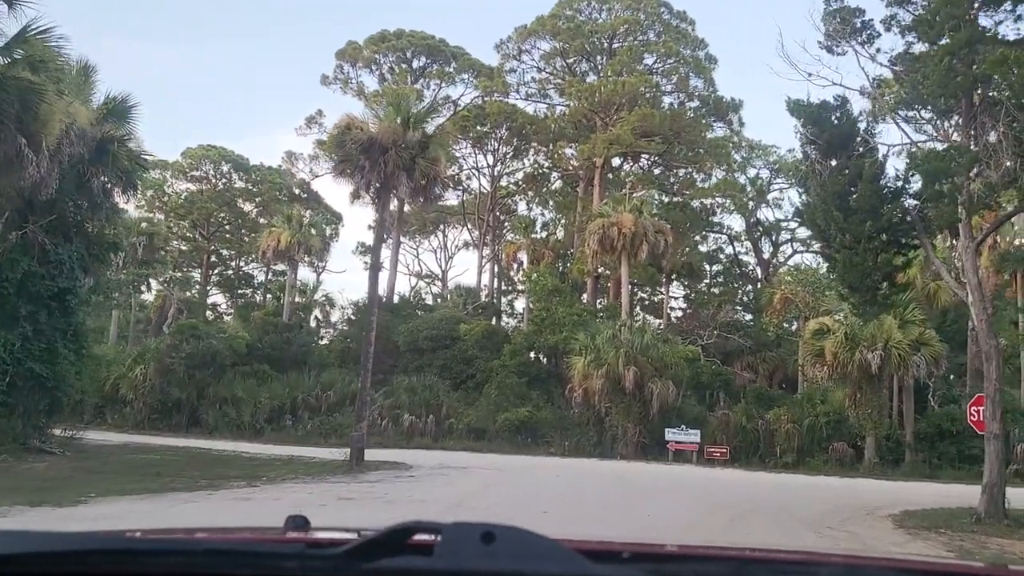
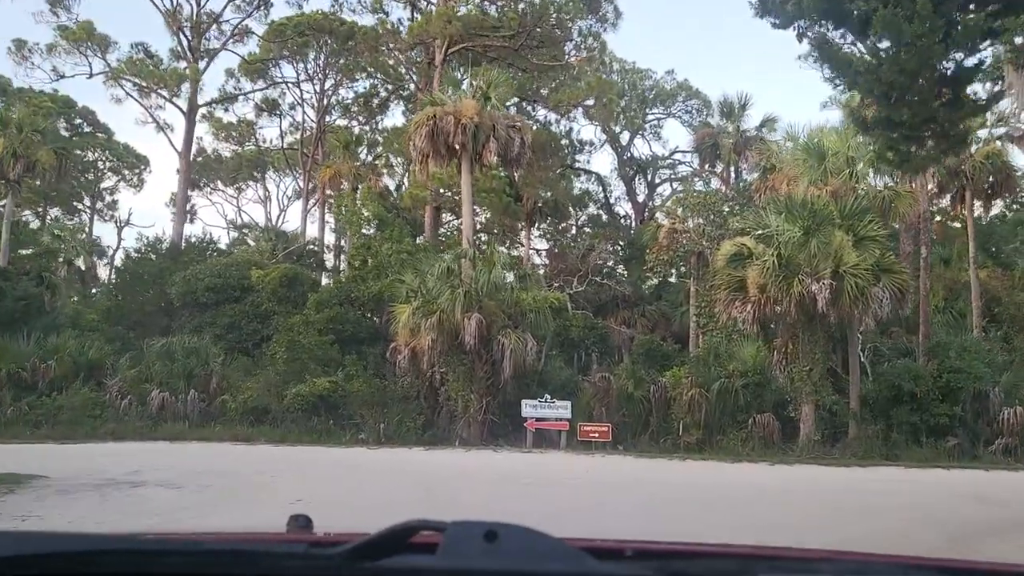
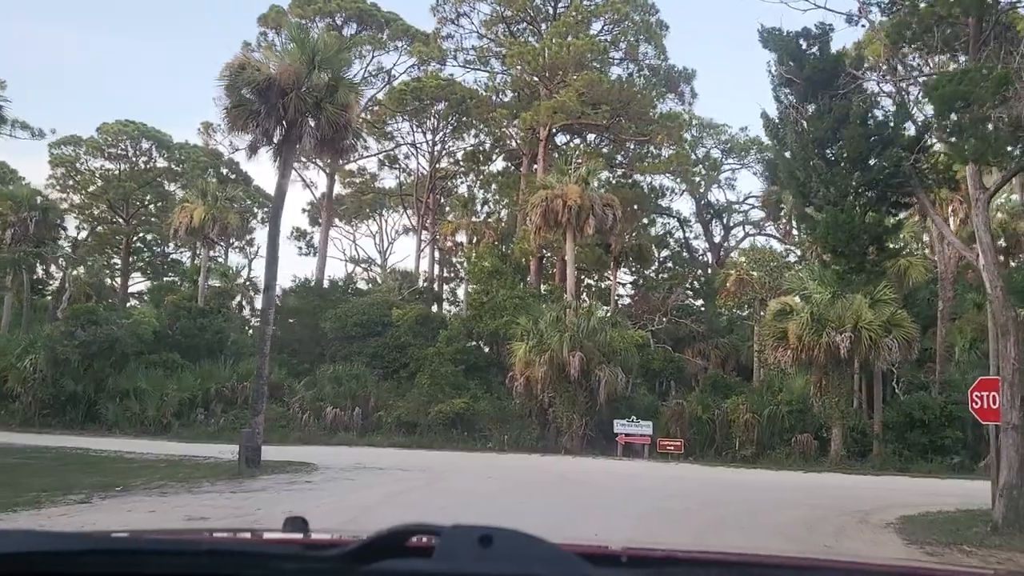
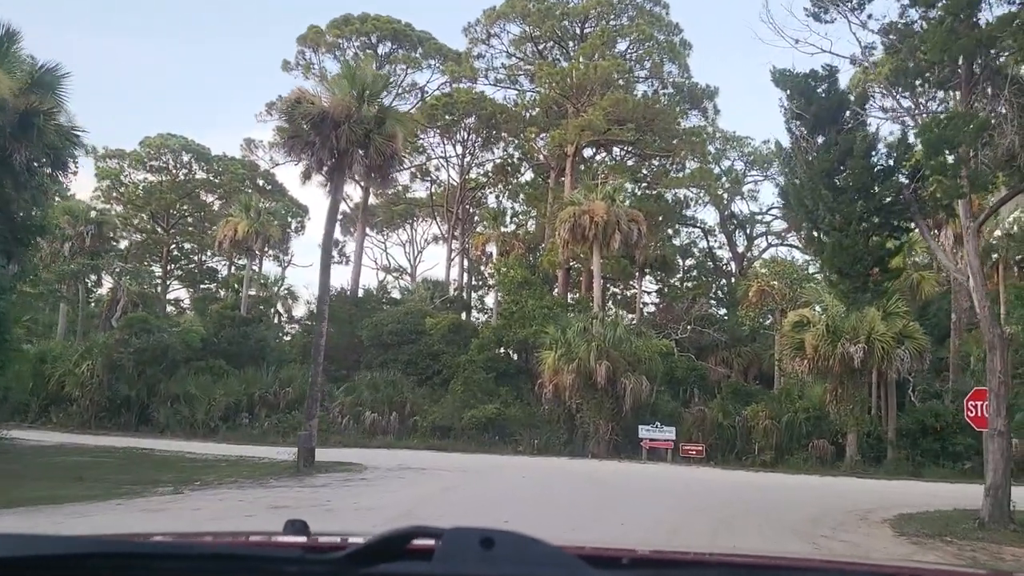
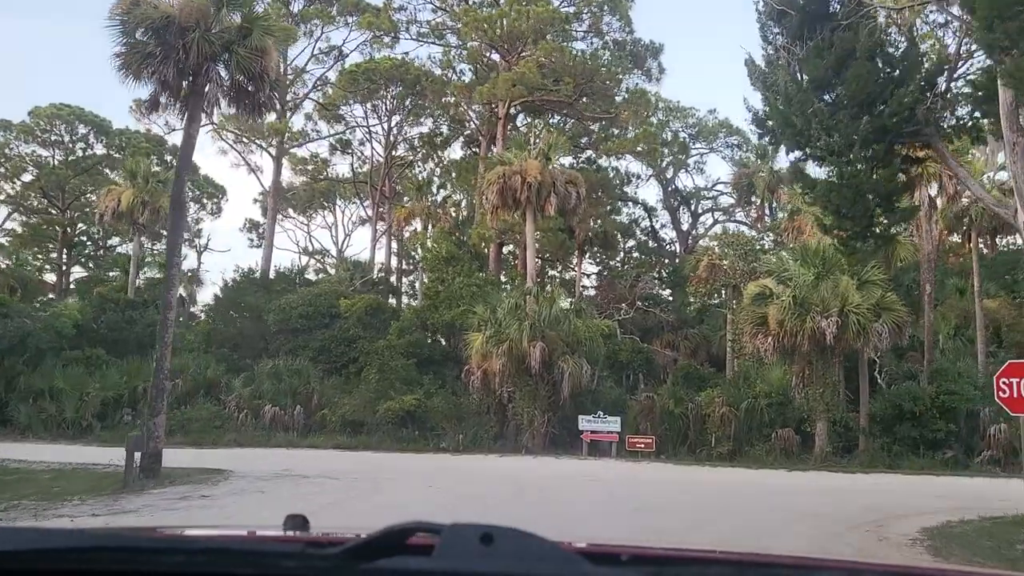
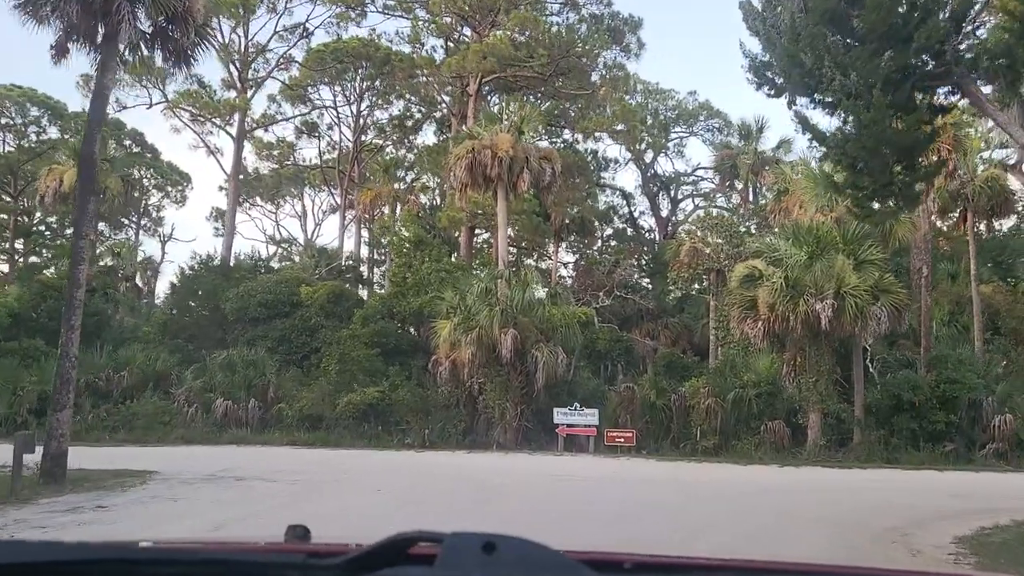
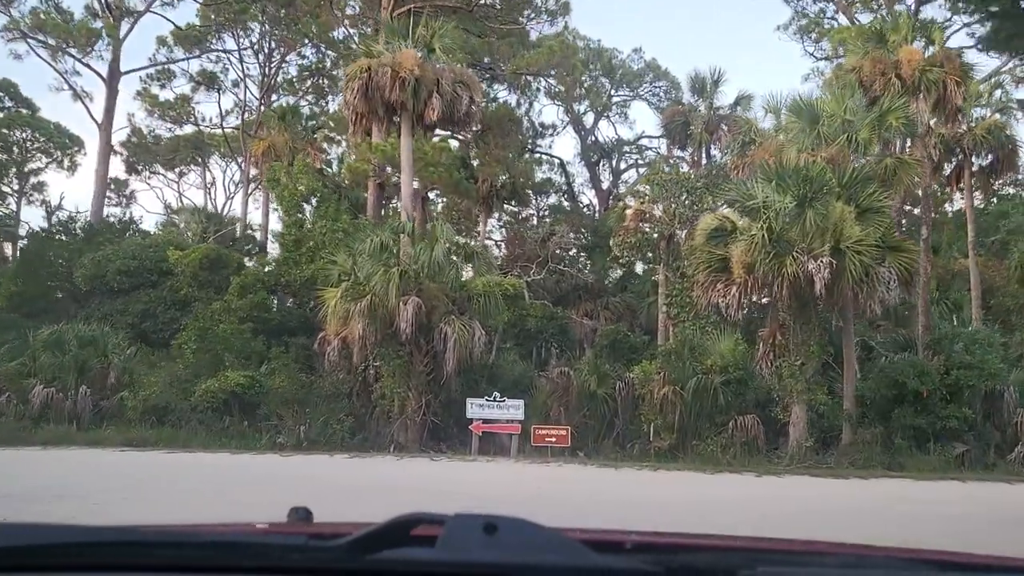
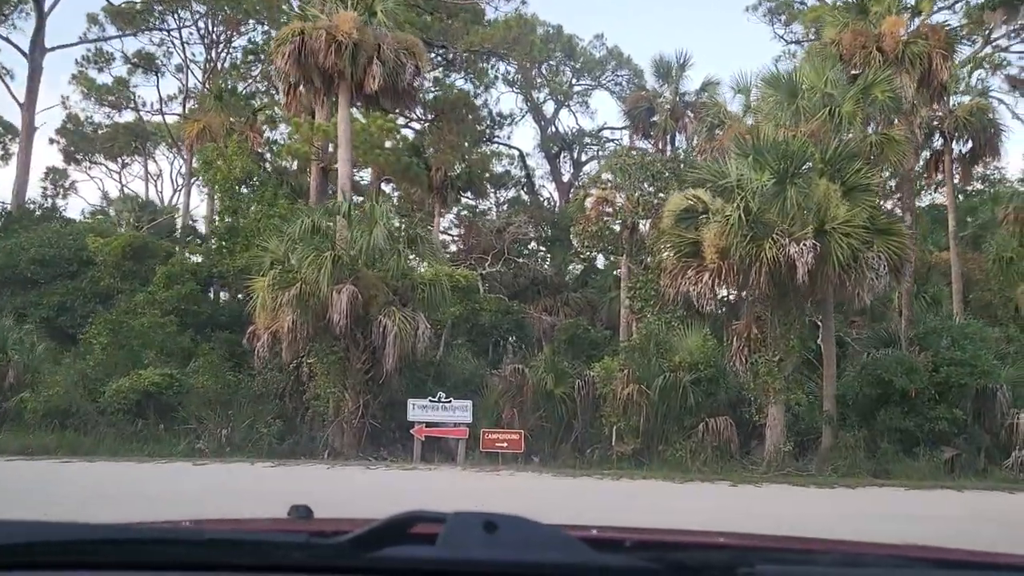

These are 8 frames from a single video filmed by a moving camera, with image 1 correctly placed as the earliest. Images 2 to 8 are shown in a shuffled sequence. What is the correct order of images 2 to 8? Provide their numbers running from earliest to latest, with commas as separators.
4, 3, 5, 6, 2, 7, 8
